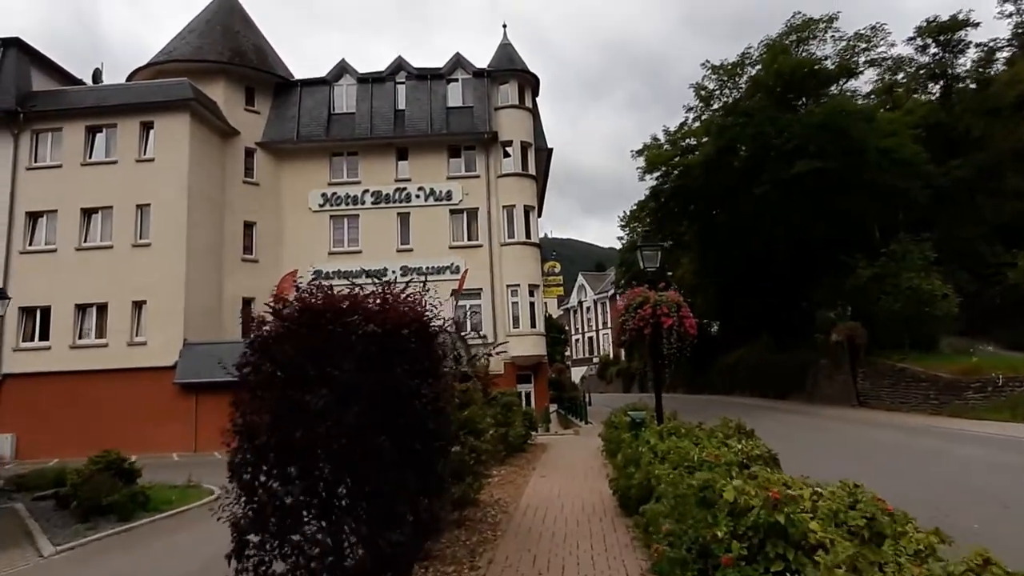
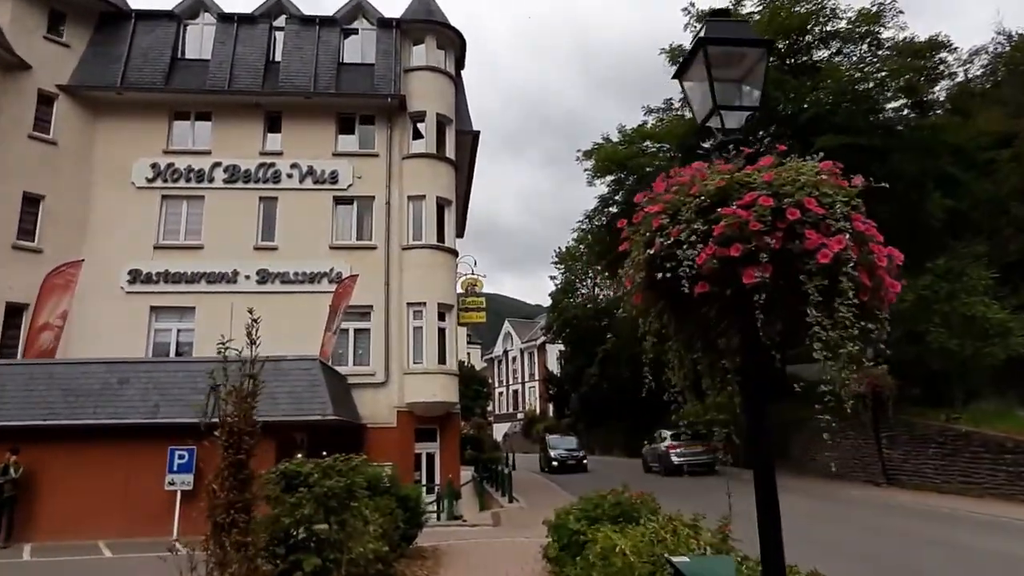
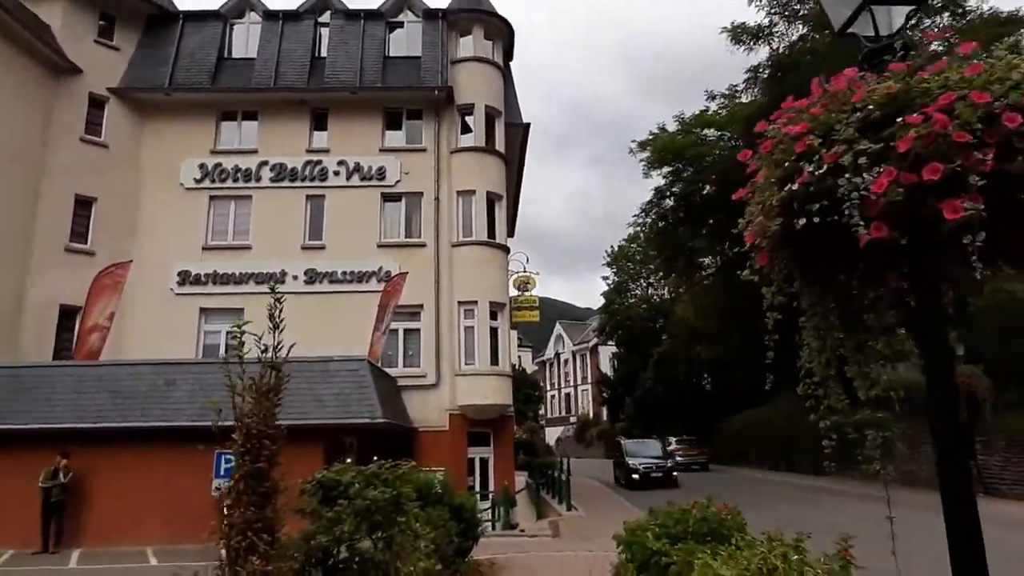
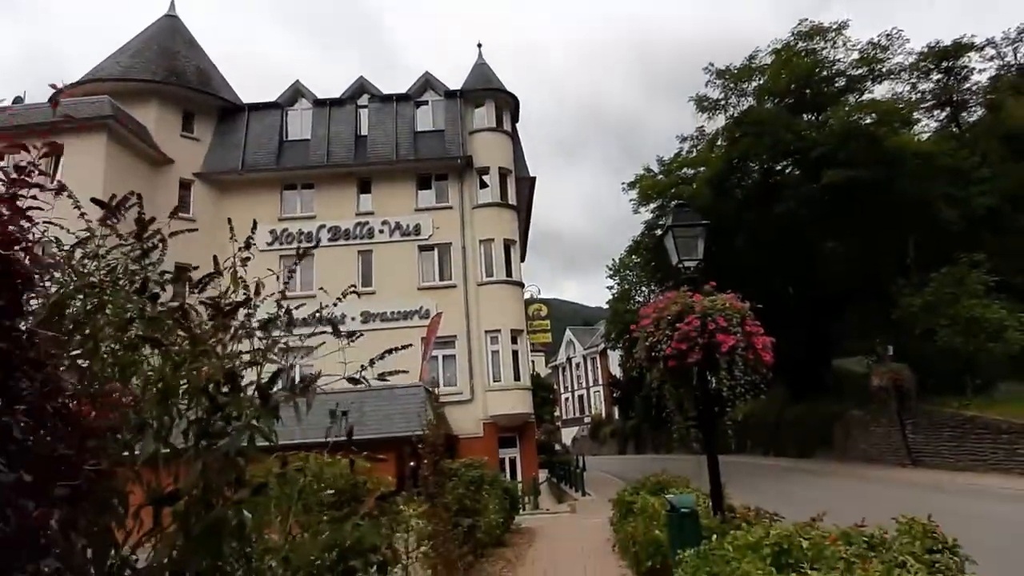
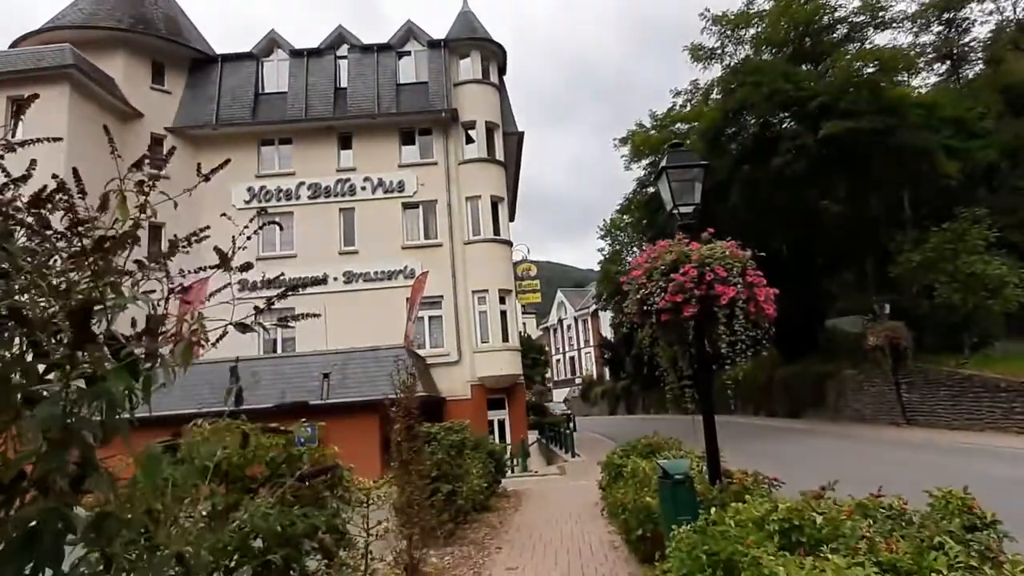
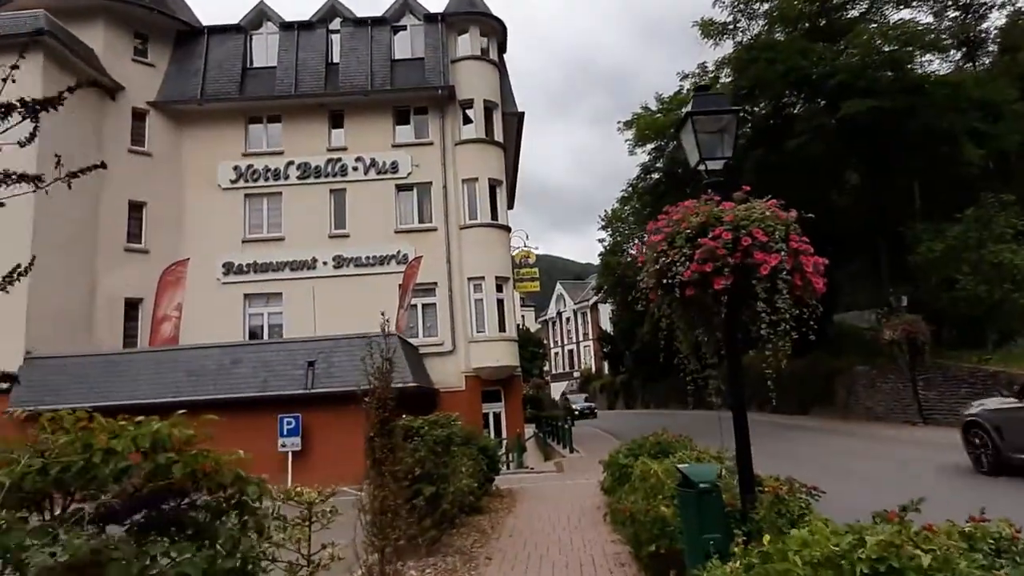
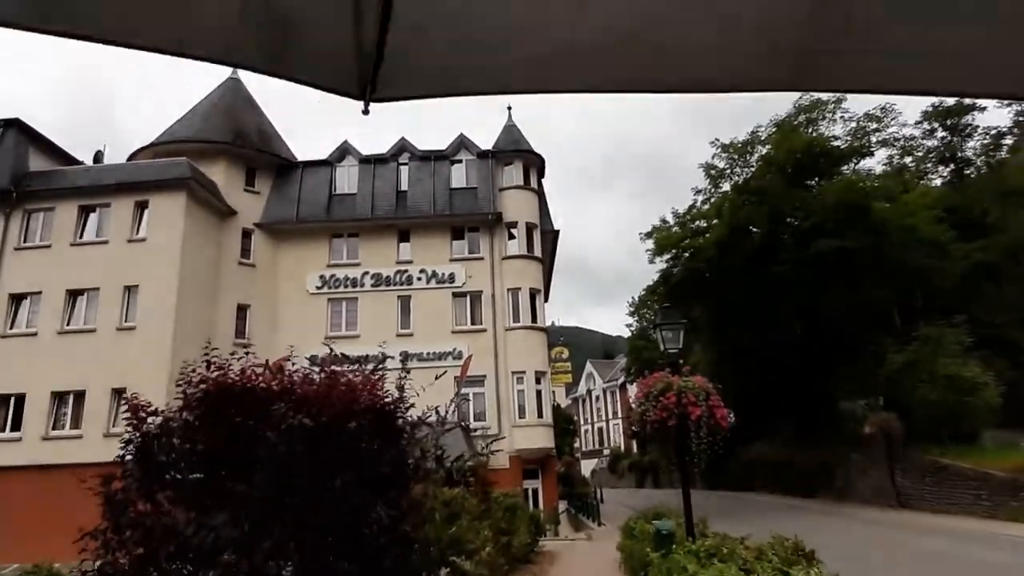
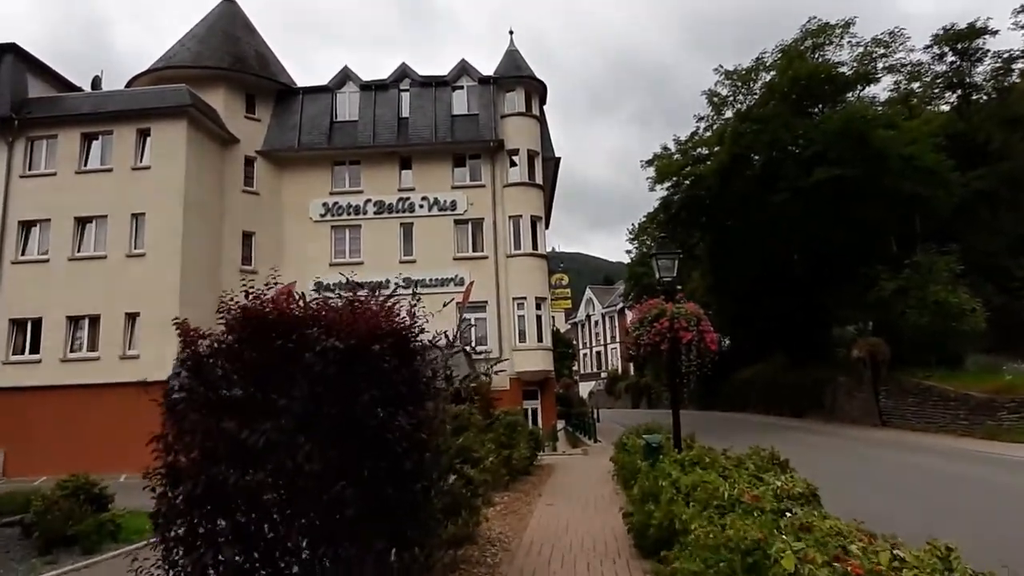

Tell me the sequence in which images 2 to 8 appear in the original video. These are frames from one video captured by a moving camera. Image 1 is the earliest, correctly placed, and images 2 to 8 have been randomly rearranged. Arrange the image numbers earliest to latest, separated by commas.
8, 7, 4, 5, 6, 2, 3
